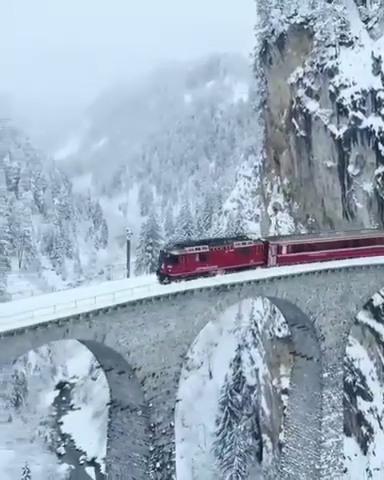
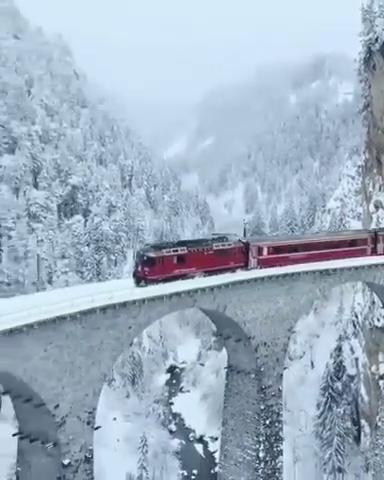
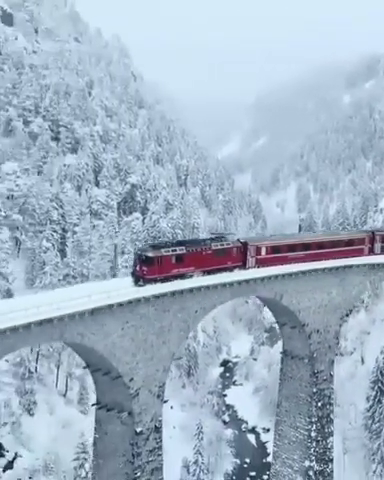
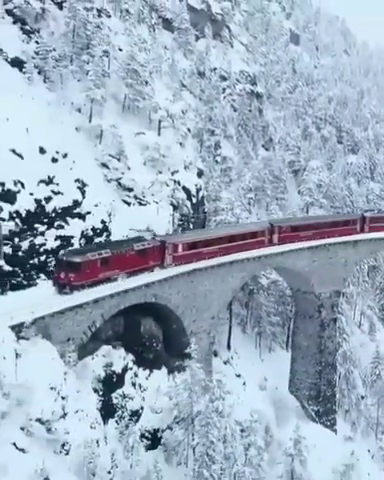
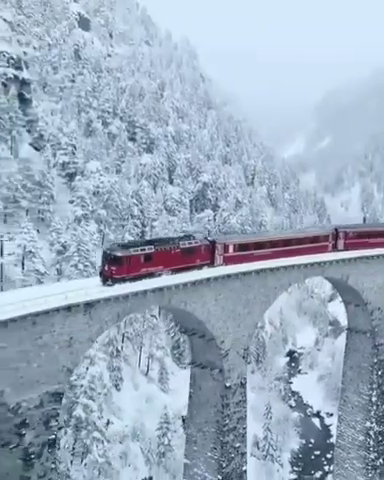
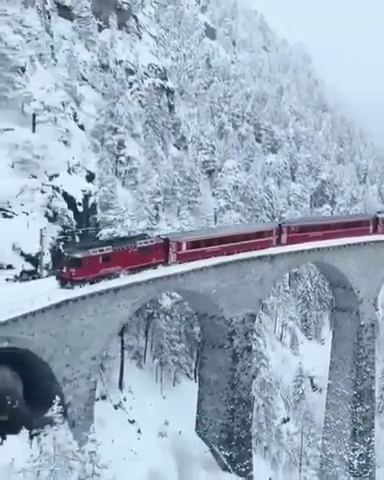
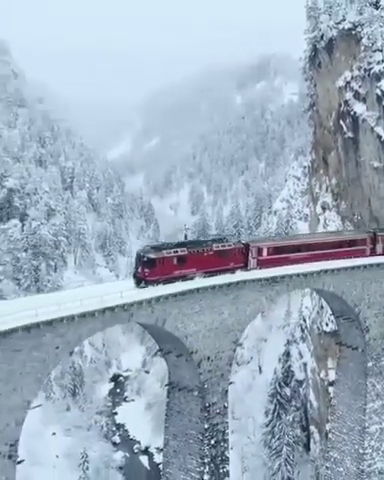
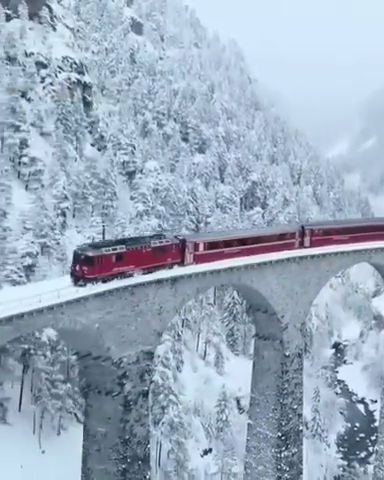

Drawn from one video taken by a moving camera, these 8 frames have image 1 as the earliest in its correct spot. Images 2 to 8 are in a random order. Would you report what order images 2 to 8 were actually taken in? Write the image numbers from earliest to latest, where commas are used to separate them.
7, 2, 3, 5, 8, 6, 4
